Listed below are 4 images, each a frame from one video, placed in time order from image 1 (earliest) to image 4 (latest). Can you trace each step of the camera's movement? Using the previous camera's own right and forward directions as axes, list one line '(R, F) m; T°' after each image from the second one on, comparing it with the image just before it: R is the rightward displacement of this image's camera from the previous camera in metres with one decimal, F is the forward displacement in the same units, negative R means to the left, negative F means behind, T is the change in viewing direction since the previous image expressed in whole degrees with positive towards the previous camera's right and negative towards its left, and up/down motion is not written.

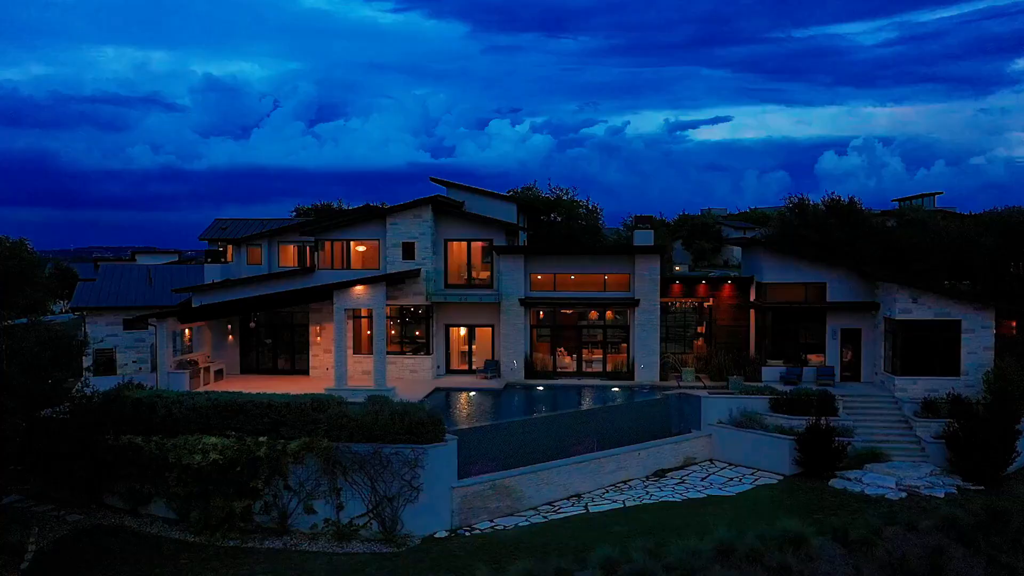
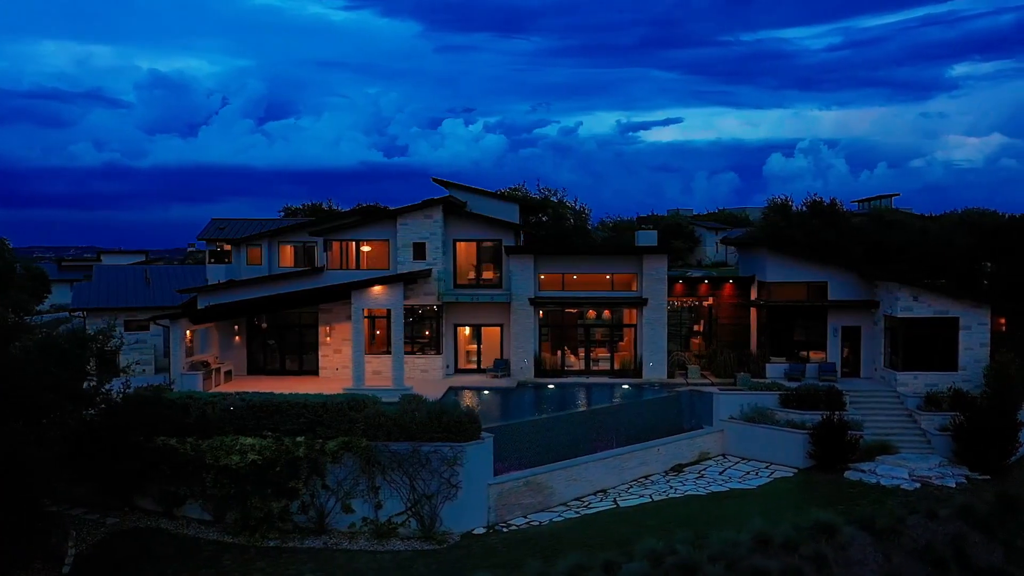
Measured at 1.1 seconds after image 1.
(-1.6, -0.2) m; +3°
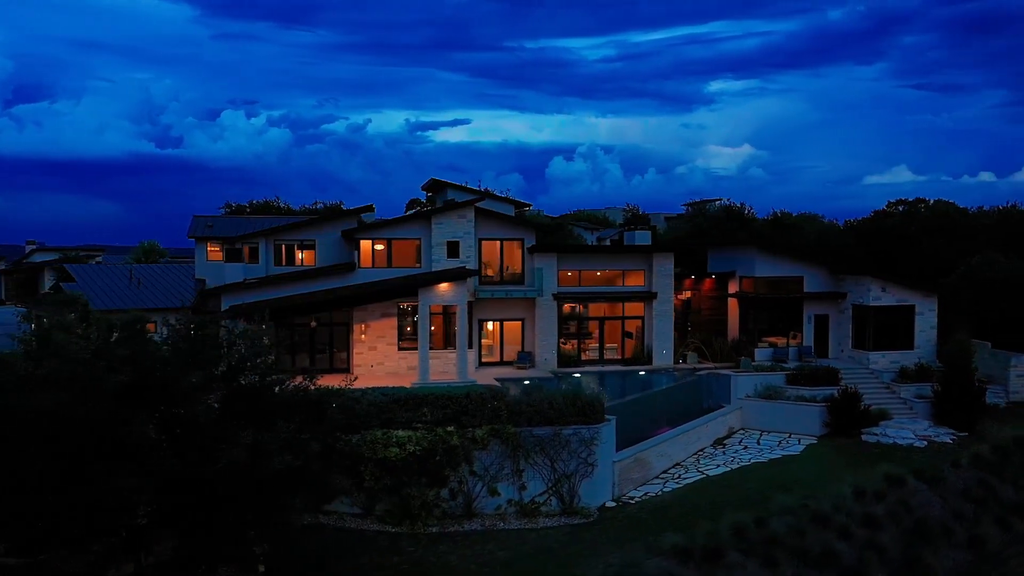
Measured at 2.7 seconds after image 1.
(-6.8, -0.5) m; +15°
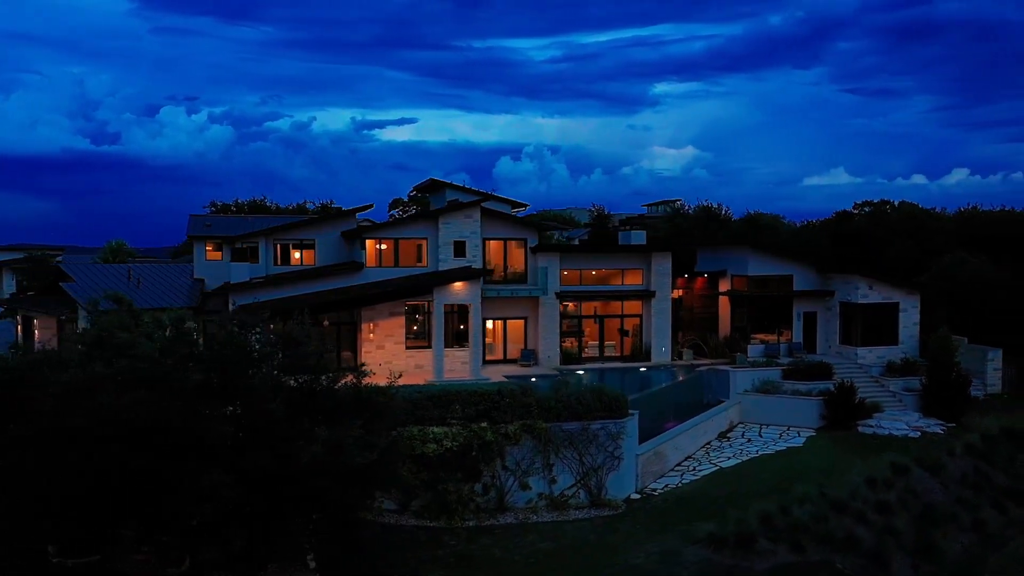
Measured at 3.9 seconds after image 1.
(-1.7, -0.3) m; +4°
